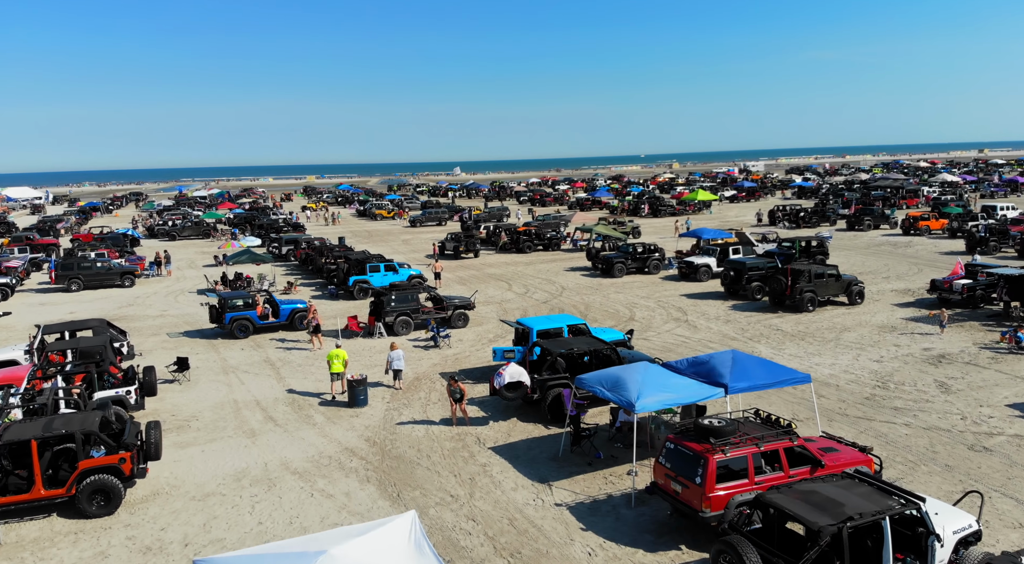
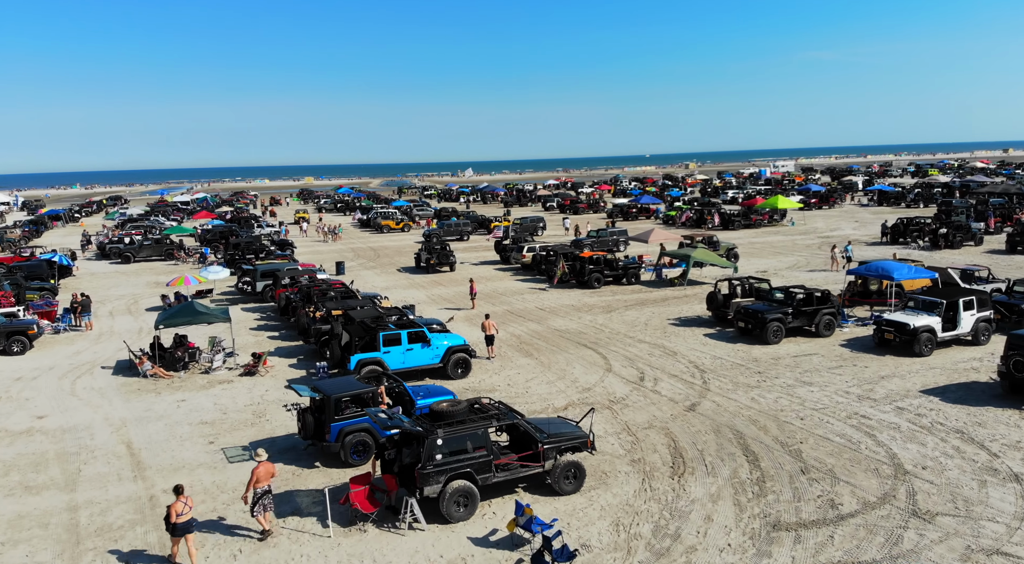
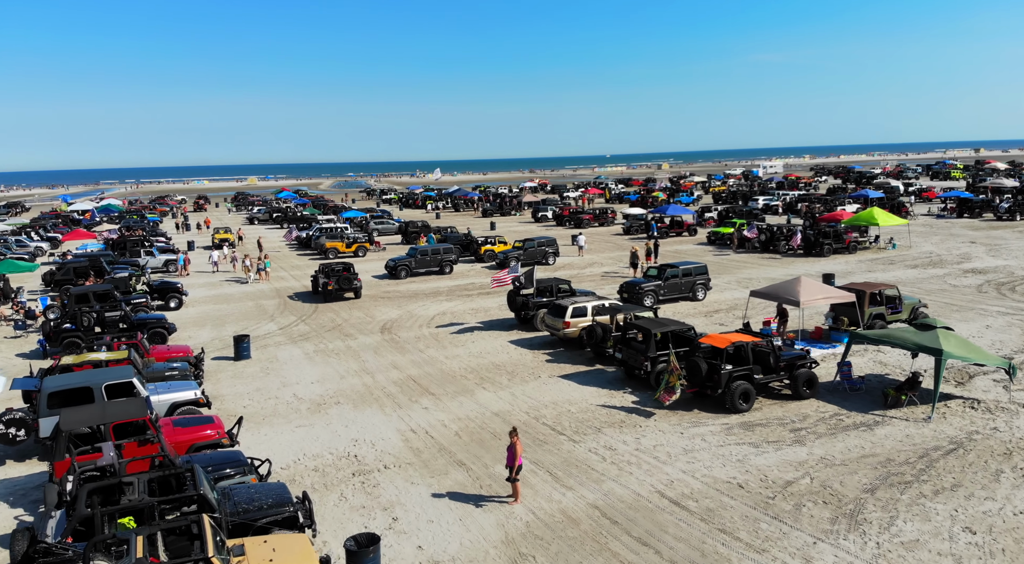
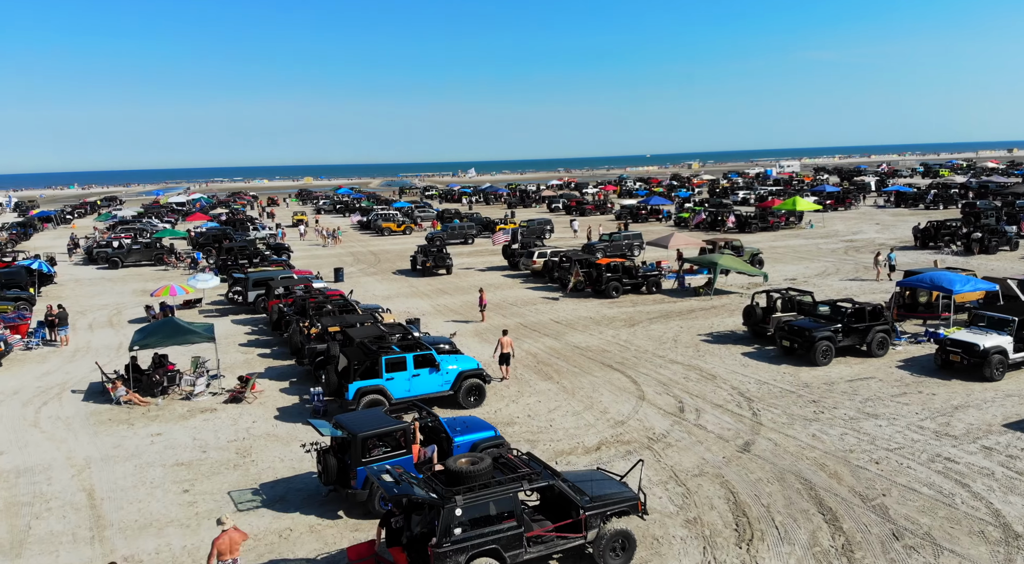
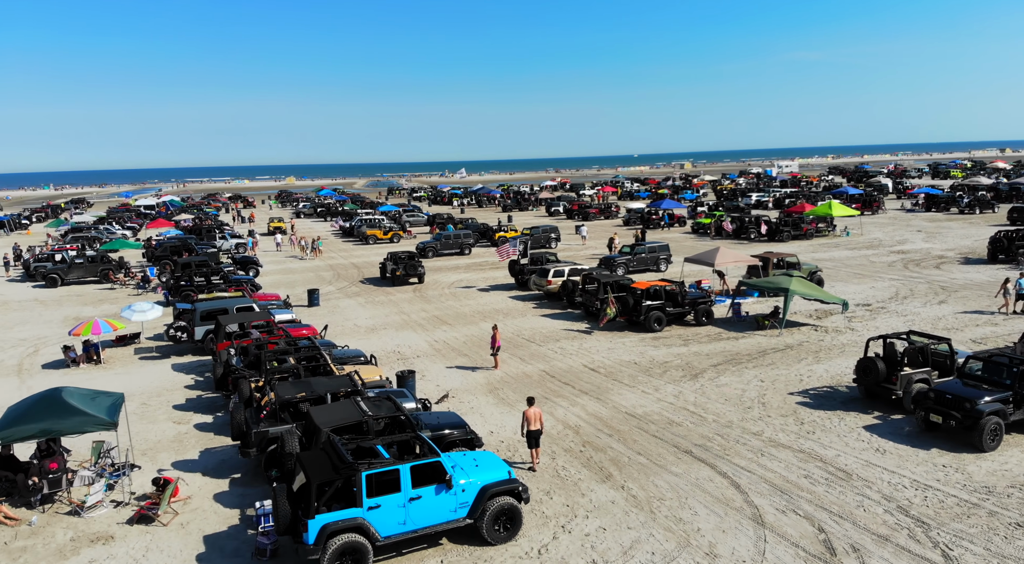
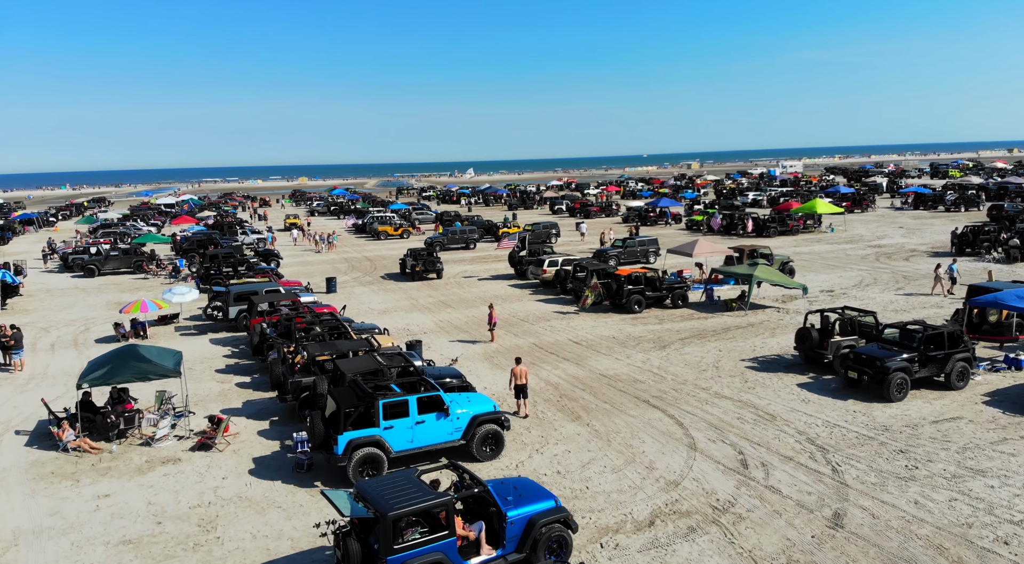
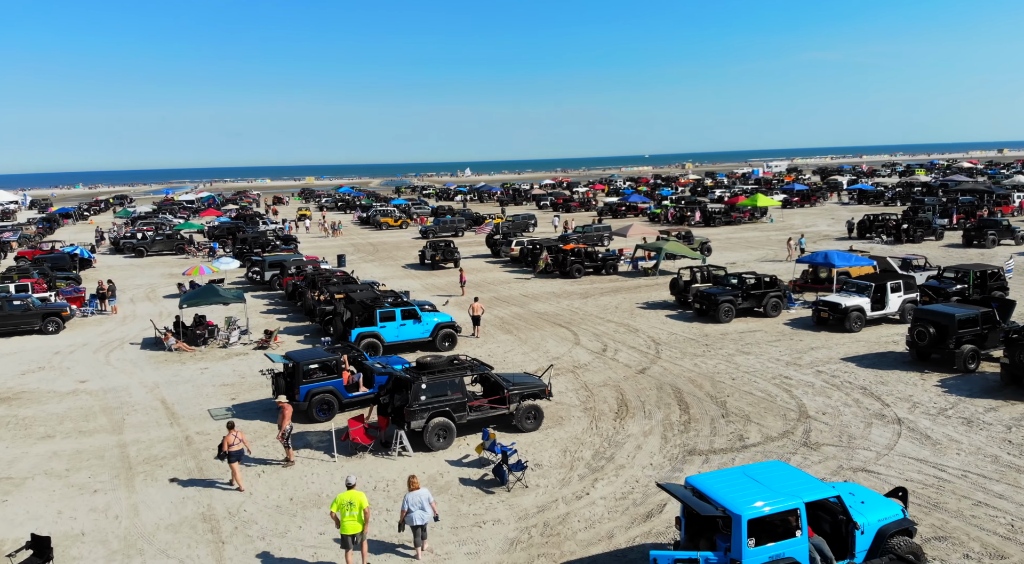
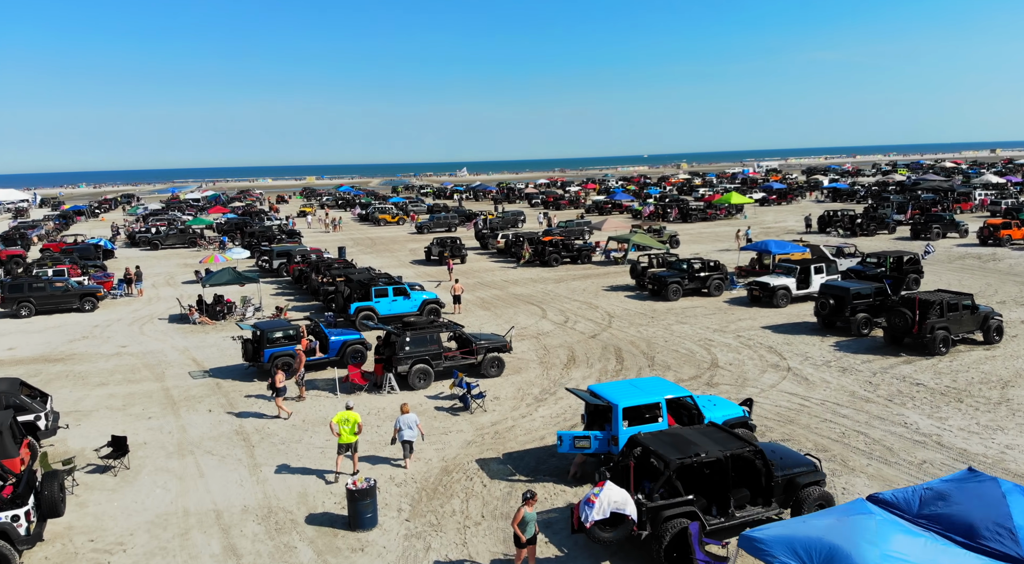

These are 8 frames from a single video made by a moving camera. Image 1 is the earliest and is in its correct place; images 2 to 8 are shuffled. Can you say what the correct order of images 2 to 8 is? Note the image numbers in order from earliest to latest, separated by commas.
8, 7, 2, 4, 6, 5, 3
